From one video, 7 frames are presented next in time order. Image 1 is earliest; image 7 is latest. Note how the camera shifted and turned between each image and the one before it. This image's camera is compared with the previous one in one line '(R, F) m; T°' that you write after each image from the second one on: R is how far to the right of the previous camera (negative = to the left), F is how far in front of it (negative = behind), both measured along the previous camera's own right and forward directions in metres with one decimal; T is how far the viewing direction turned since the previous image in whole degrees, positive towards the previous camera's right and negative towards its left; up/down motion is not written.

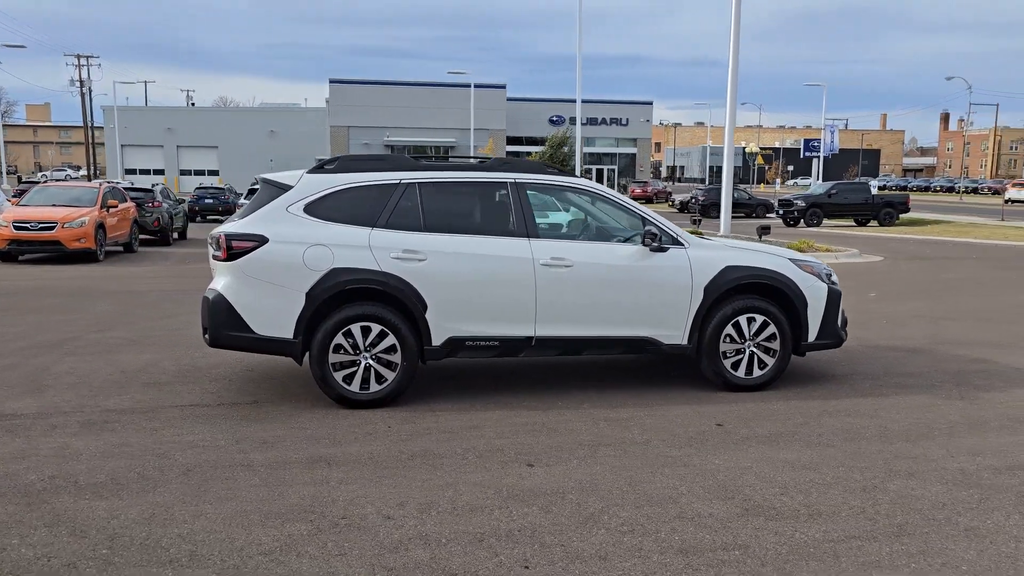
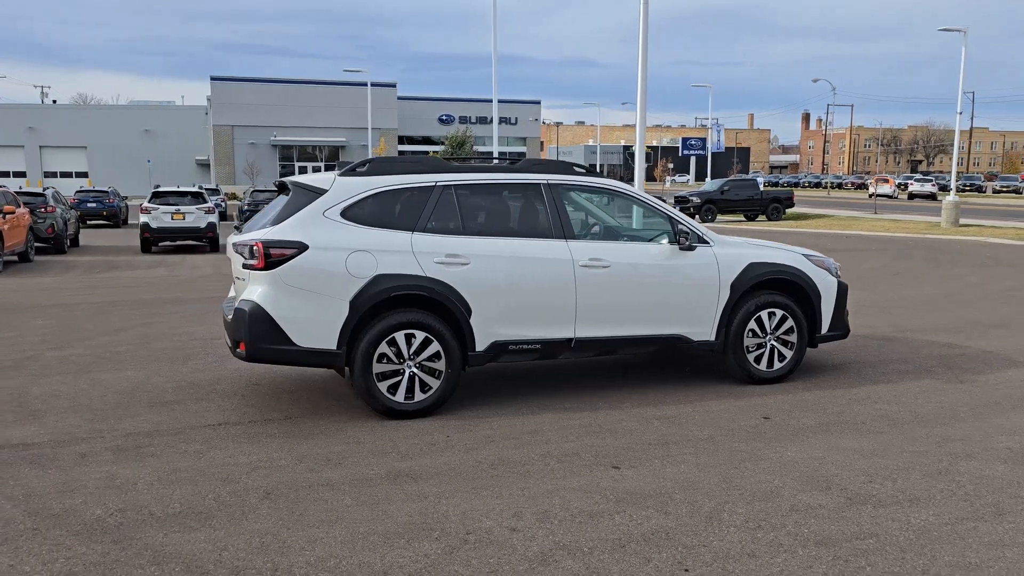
(-1.2, +0.1) m; +8°
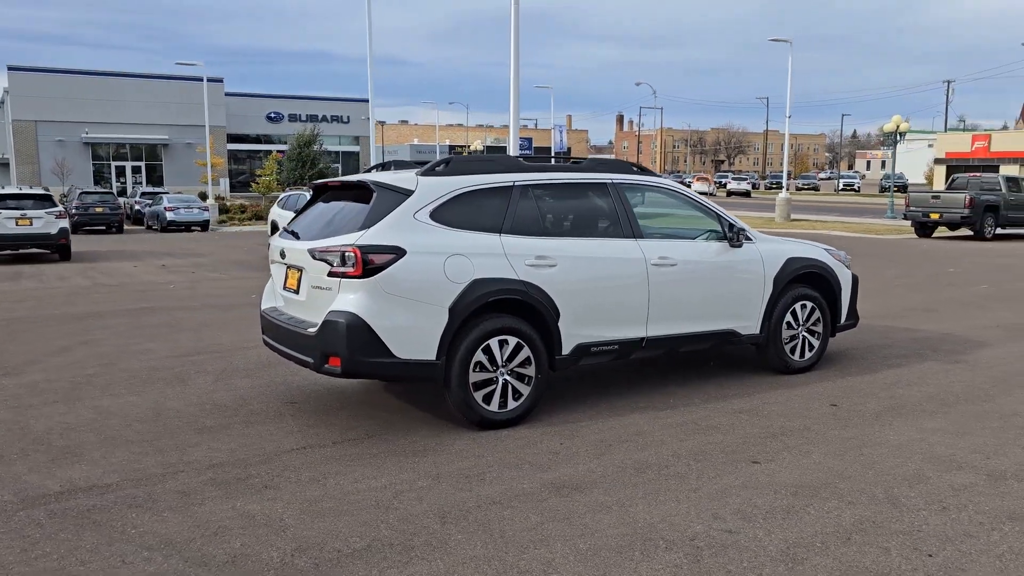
(-1.9, +0.3) m; +12°
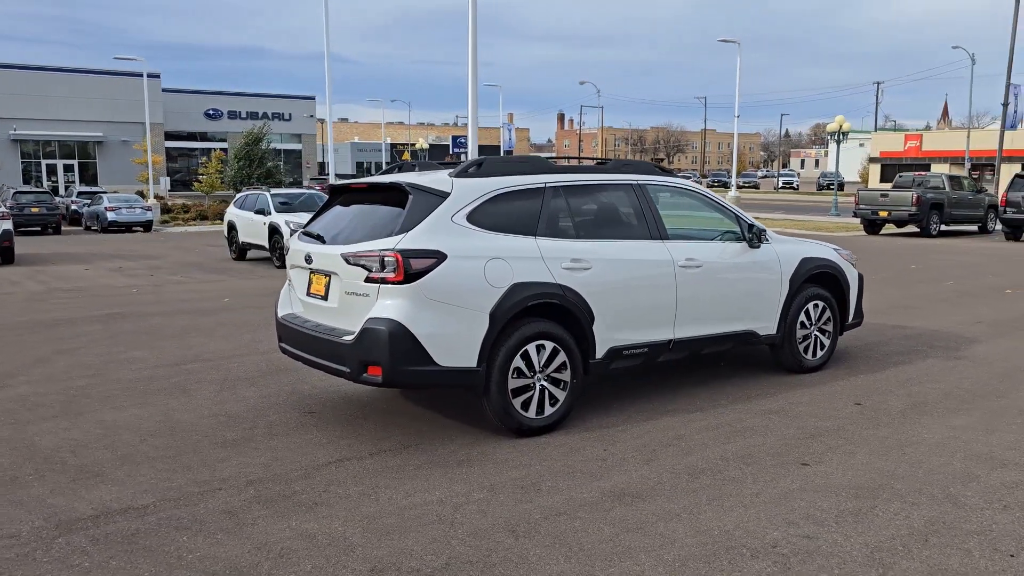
(-0.6, +0.1) m; +4°
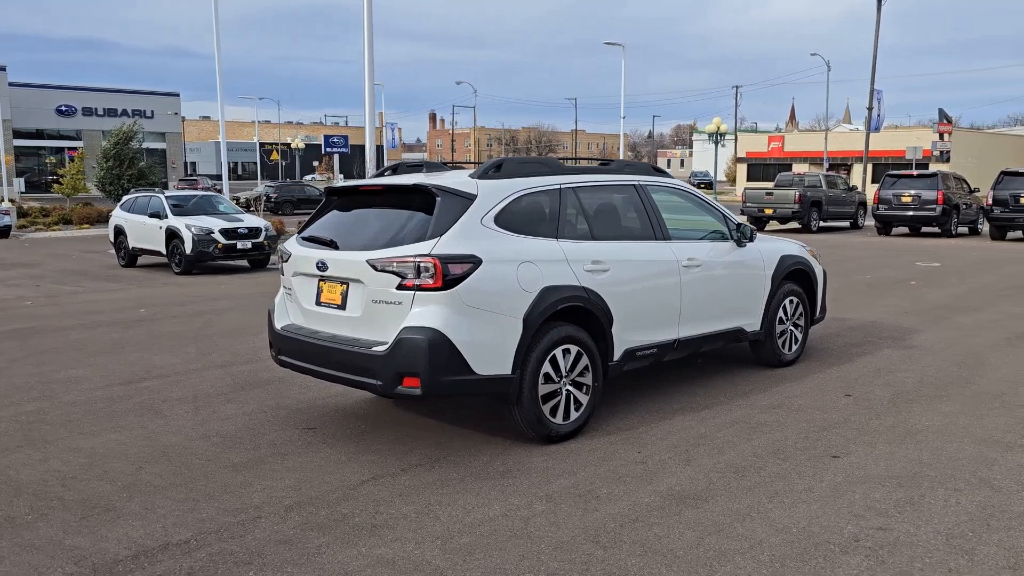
(-1.0, +0.2) m; +9°
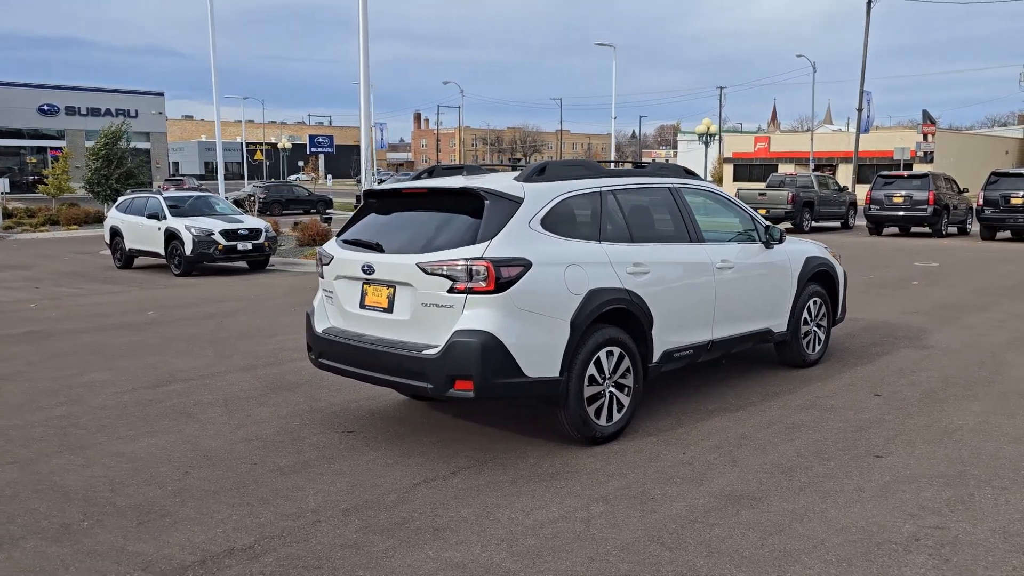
(-0.4, 0.0) m; +1°
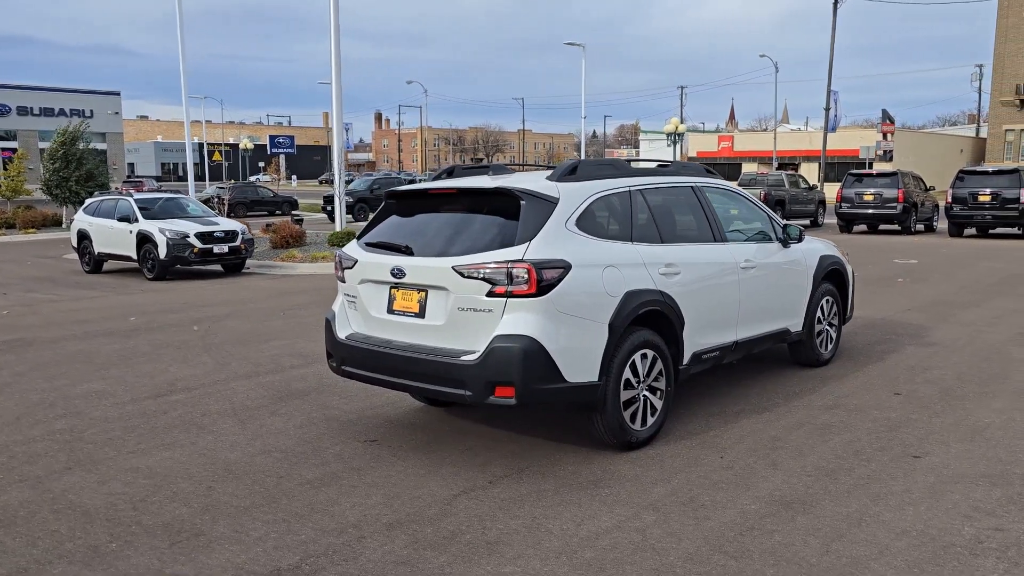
(-0.4, +0.2) m; +3°
